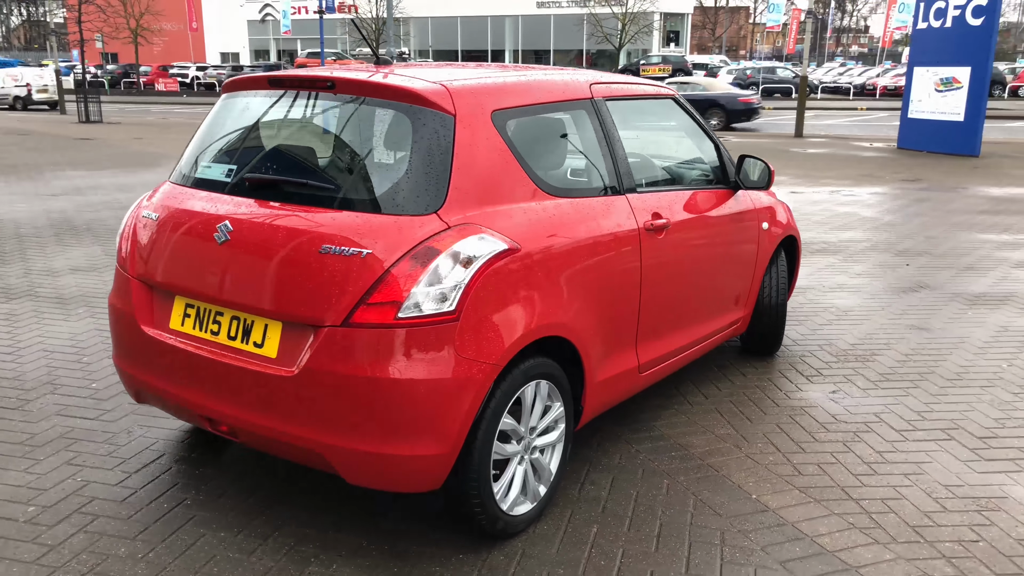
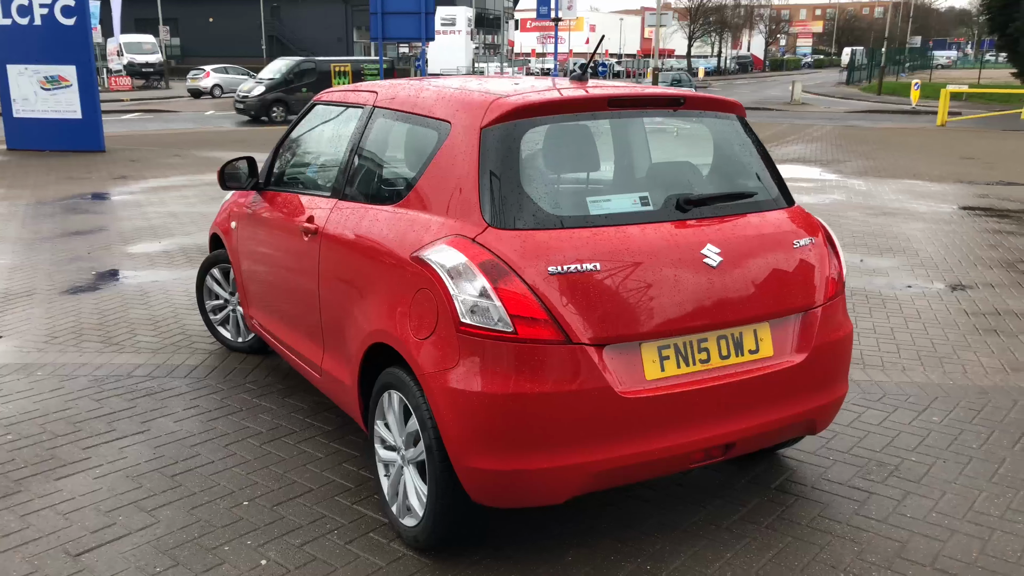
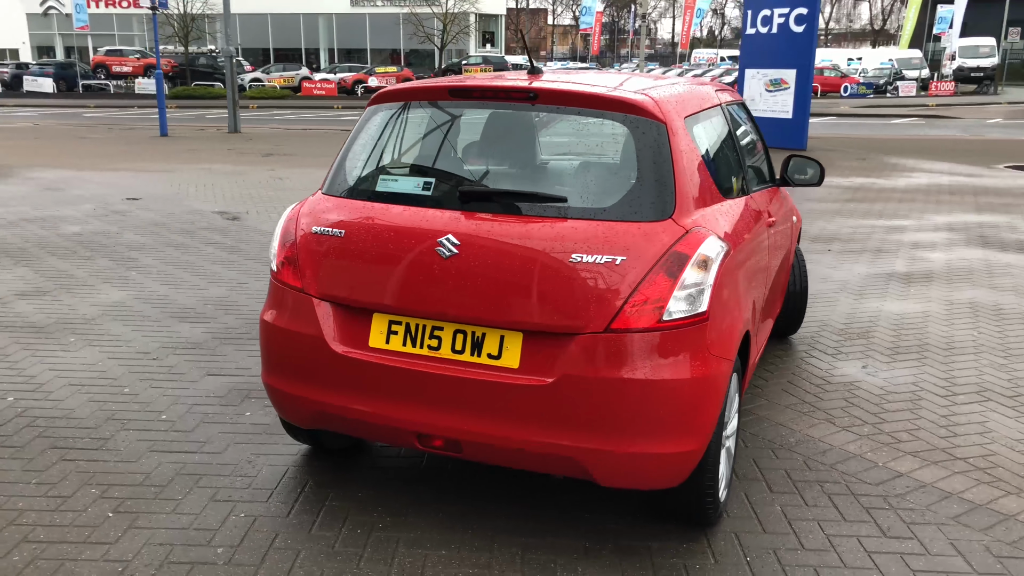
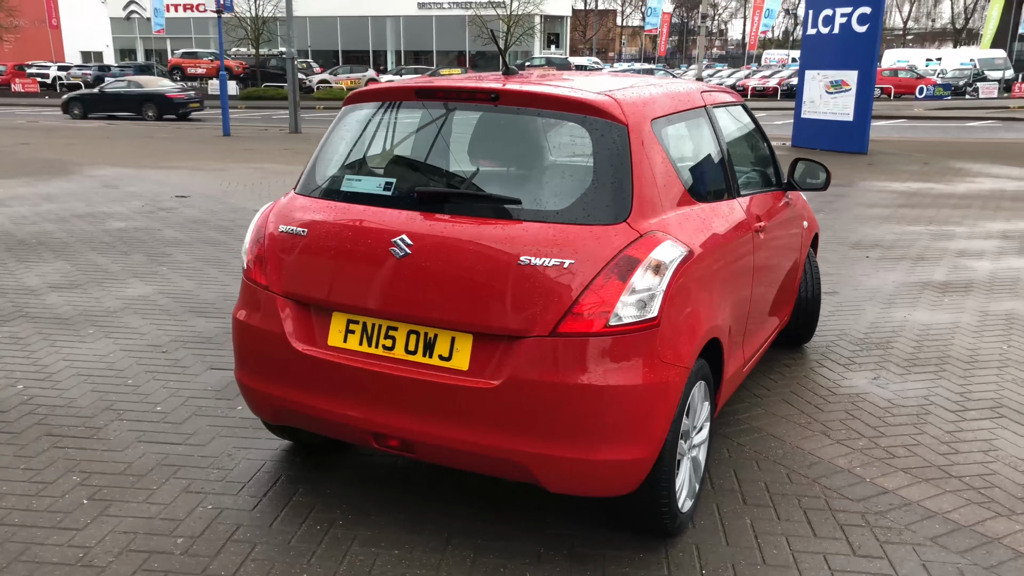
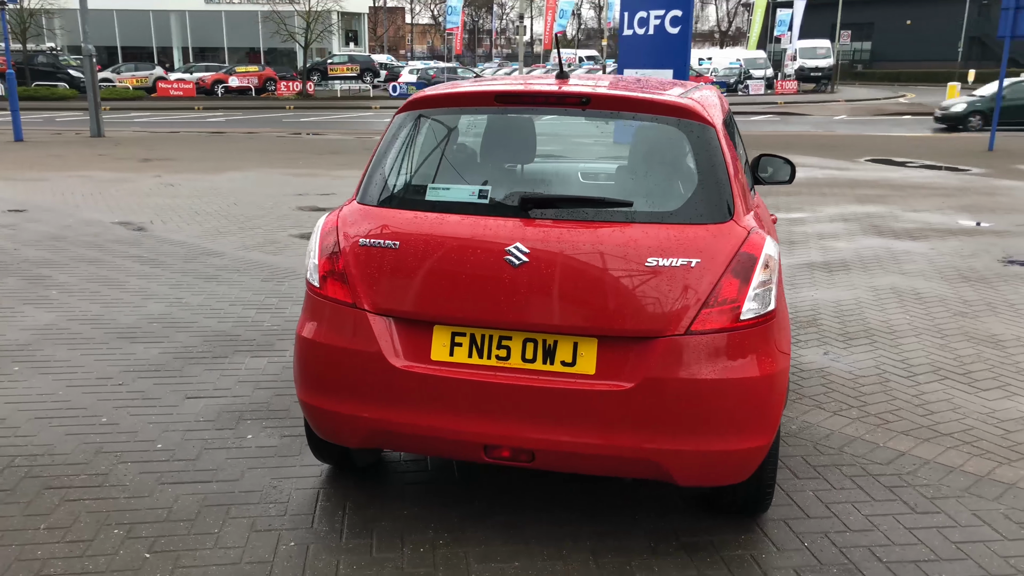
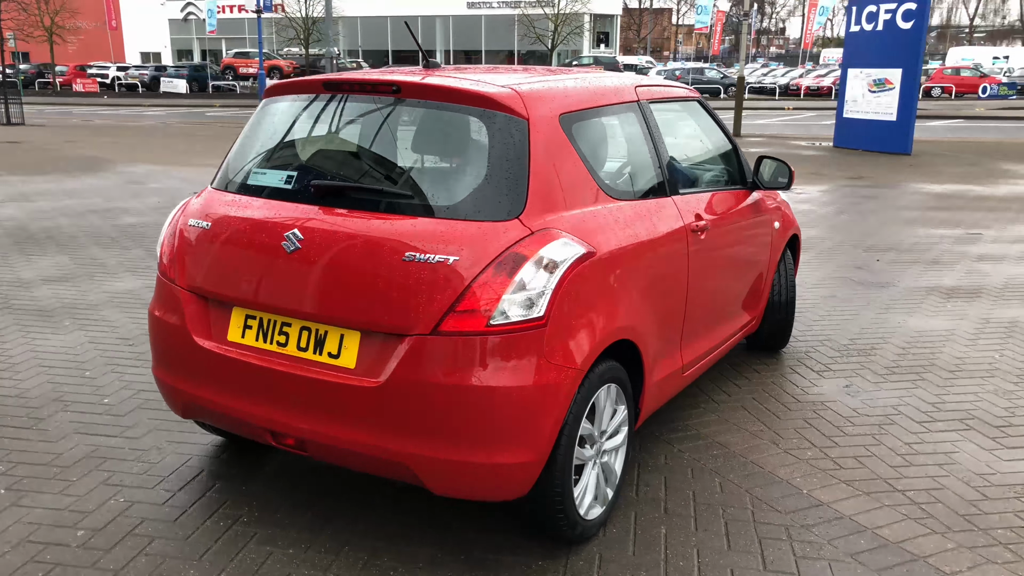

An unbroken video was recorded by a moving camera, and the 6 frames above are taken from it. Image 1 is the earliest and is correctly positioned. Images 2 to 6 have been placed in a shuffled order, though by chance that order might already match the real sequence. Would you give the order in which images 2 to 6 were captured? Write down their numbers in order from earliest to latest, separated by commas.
6, 4, 3, 5, 2
